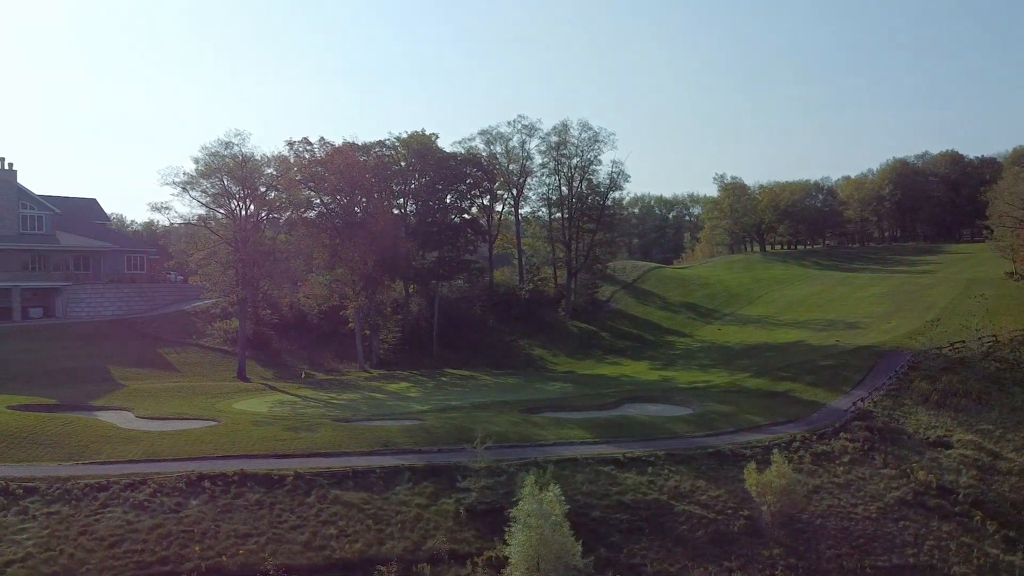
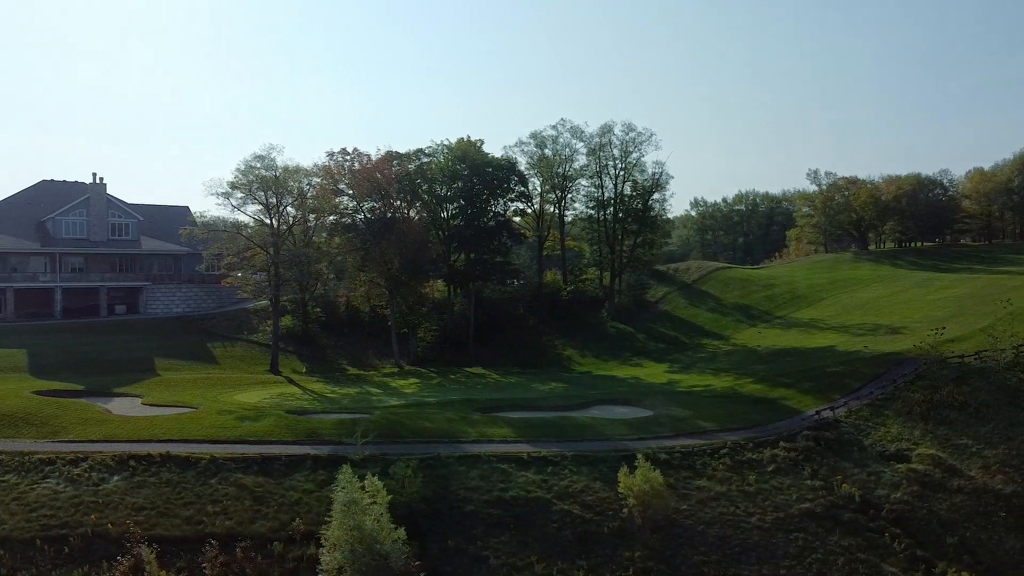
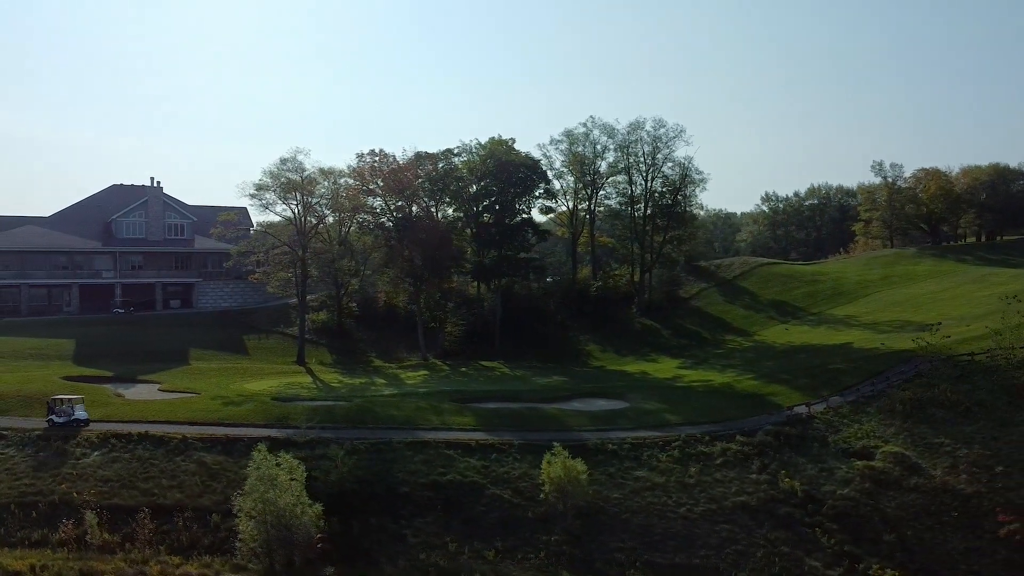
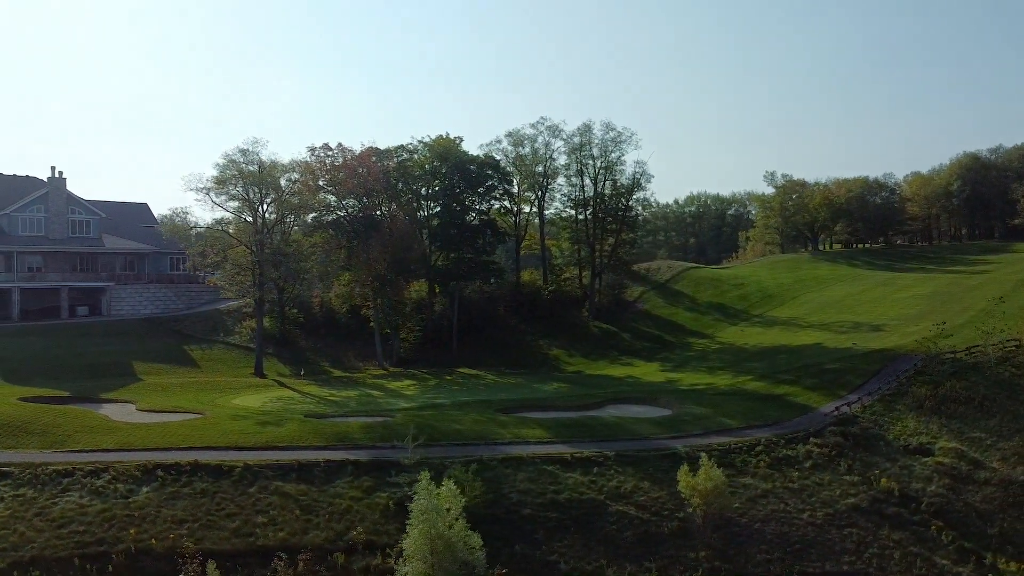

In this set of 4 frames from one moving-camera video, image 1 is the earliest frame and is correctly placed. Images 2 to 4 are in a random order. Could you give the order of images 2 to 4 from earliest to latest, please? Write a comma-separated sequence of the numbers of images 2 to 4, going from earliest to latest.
4, 2, 3
